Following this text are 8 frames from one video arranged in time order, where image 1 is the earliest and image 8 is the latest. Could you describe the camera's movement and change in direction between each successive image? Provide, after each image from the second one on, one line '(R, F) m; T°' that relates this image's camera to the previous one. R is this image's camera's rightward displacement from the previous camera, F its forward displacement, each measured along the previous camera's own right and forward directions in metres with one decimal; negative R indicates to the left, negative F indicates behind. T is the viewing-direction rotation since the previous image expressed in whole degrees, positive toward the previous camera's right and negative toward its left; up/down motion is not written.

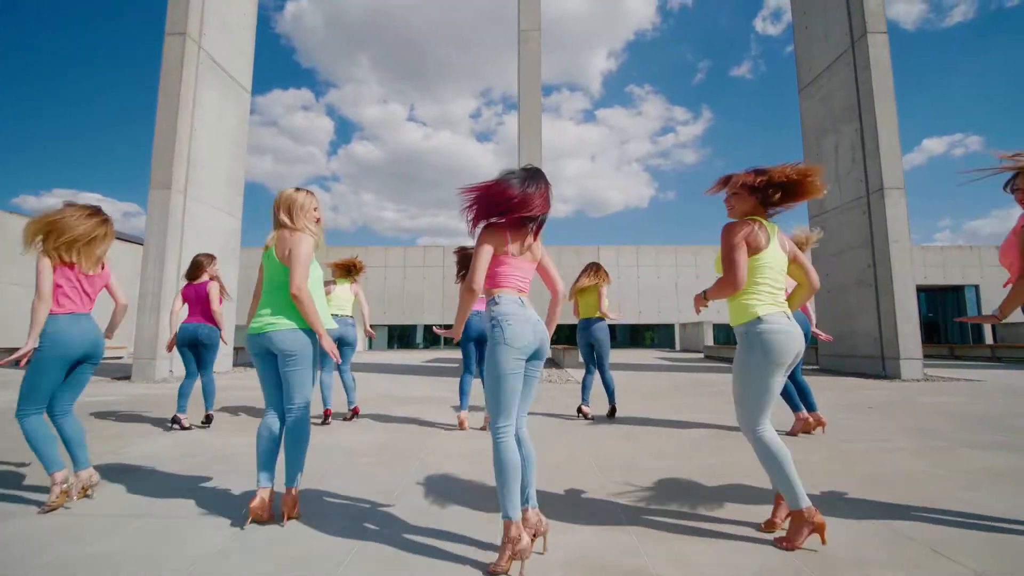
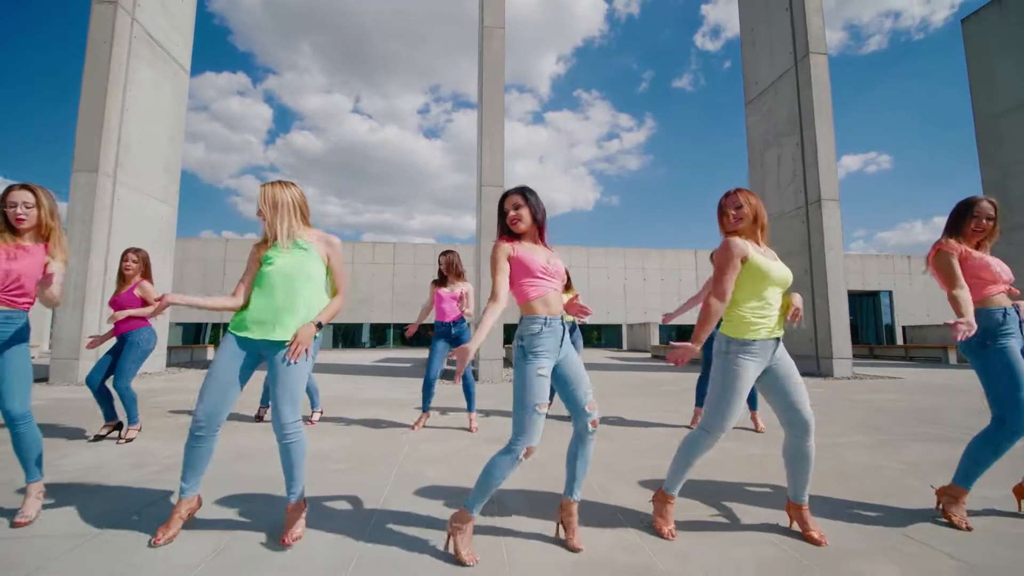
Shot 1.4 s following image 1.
(-0.3, +0.1) m; +6°
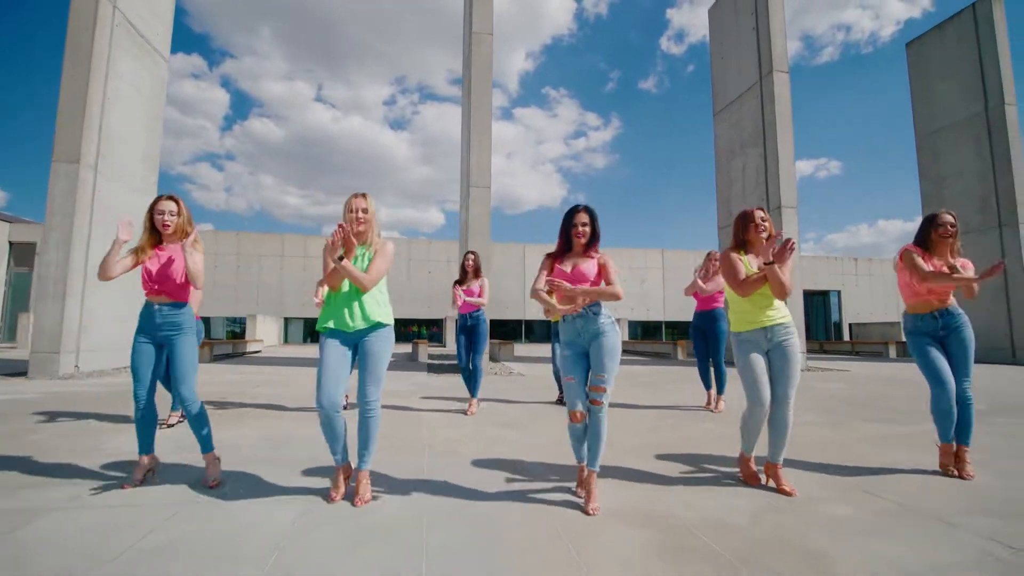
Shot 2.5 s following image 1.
(-0.4, -0.4) m; +4°
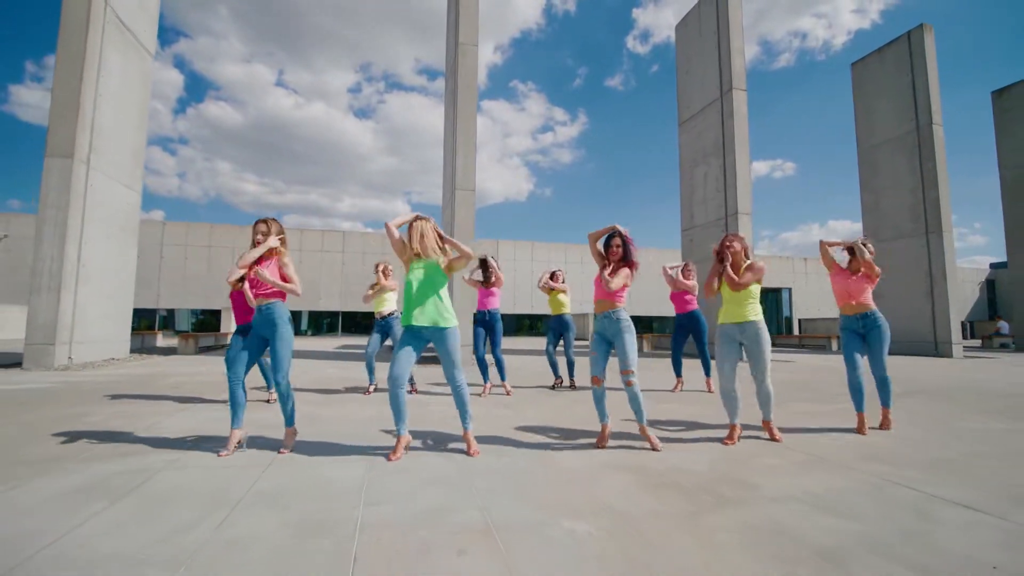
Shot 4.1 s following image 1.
(-0.3, -0.7) m; +4°
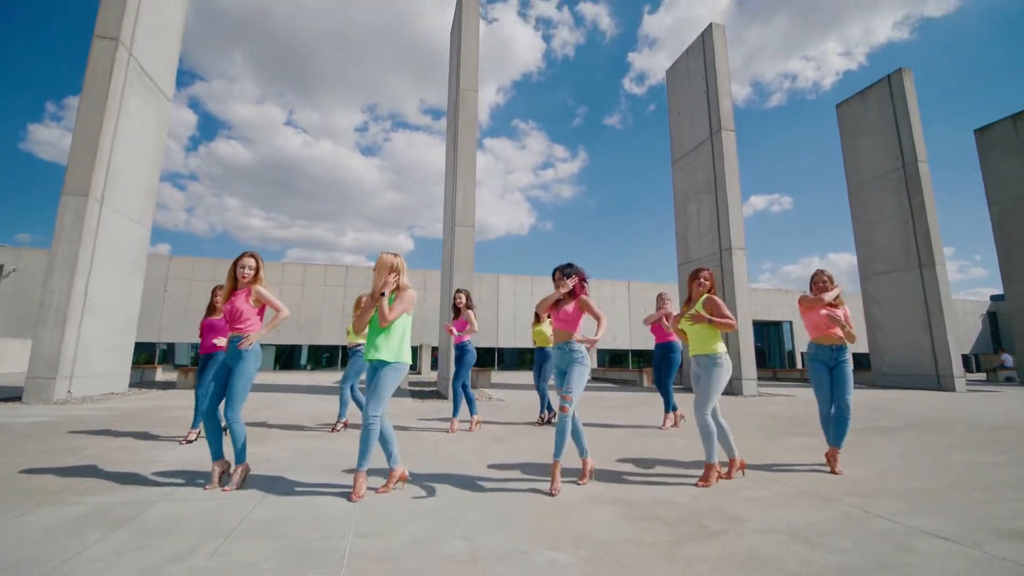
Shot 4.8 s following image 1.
(+0.1, -0.1) m; 0°
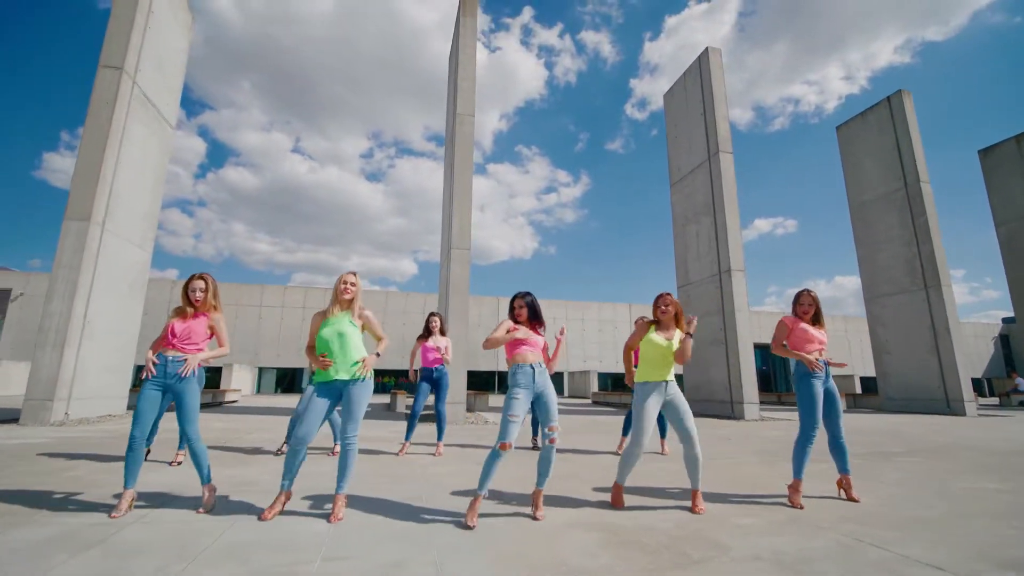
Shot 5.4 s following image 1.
(+0.2, 0.0) m; 0°
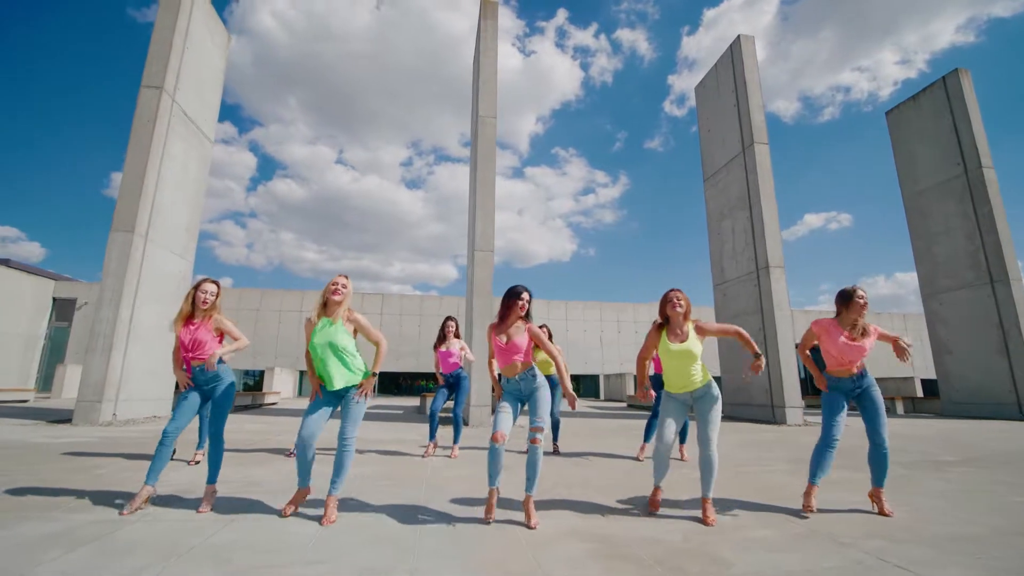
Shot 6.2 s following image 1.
(+0.3, +0.1) m; -5°
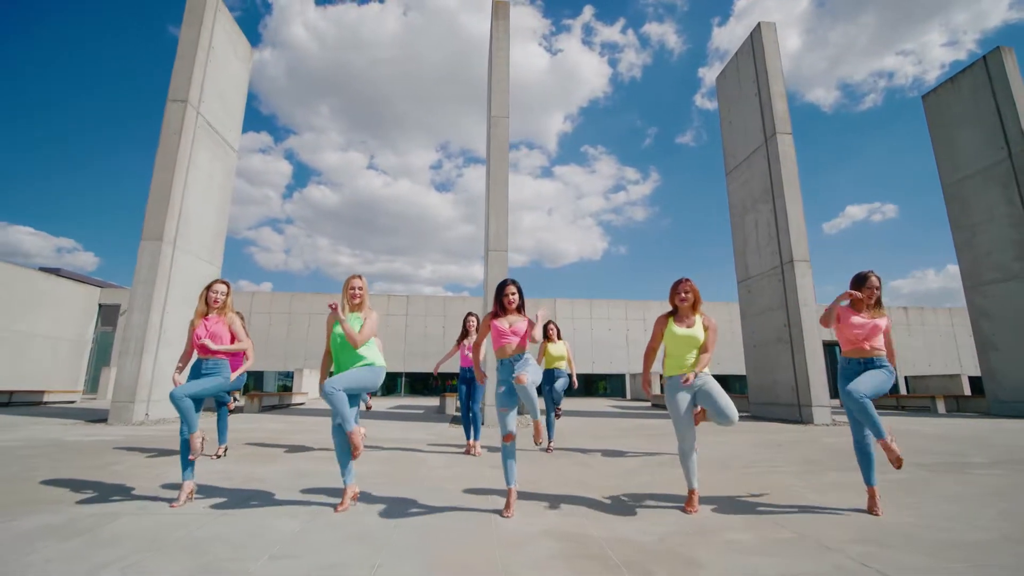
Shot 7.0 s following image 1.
(+0.3, 0.0) m; -4°
